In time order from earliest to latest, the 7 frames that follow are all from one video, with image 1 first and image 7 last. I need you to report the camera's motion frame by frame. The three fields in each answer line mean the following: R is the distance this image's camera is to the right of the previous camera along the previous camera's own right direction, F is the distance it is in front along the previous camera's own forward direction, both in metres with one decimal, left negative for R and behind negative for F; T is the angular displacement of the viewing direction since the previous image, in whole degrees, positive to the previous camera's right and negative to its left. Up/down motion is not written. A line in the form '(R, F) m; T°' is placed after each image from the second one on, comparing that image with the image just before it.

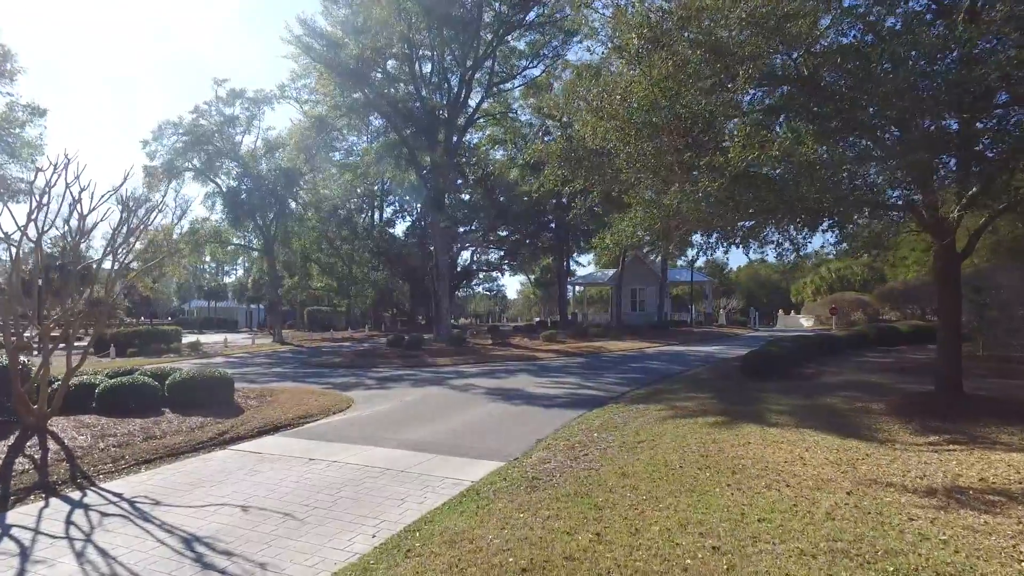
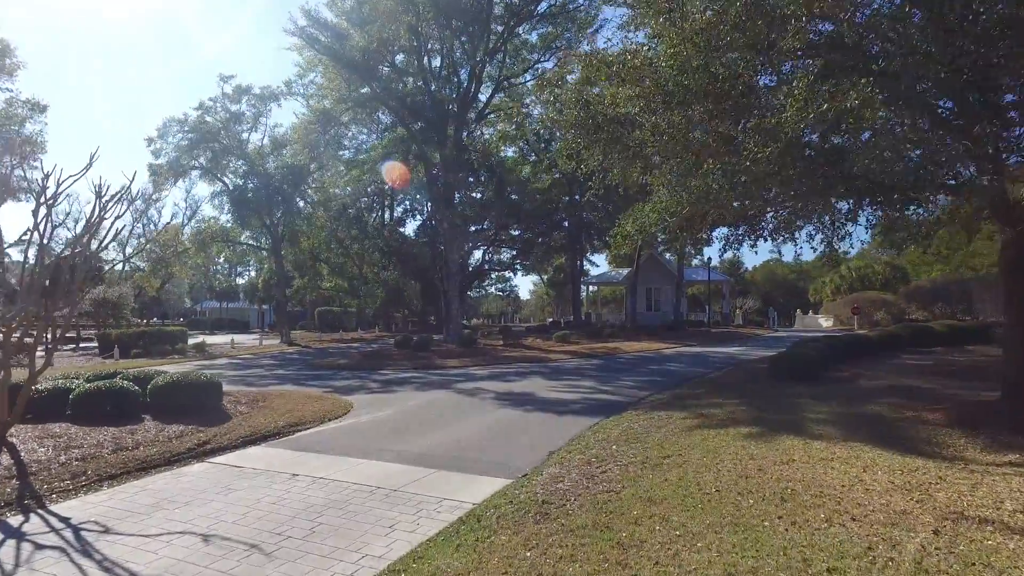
(+0.1, +1.0) m; -1°
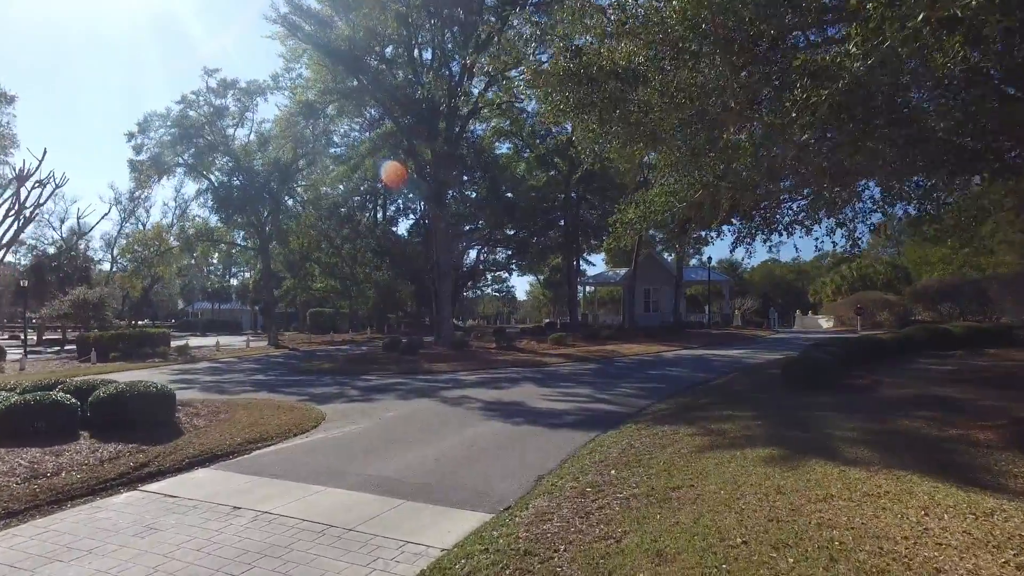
(+0.2, +1.2) m; 0°
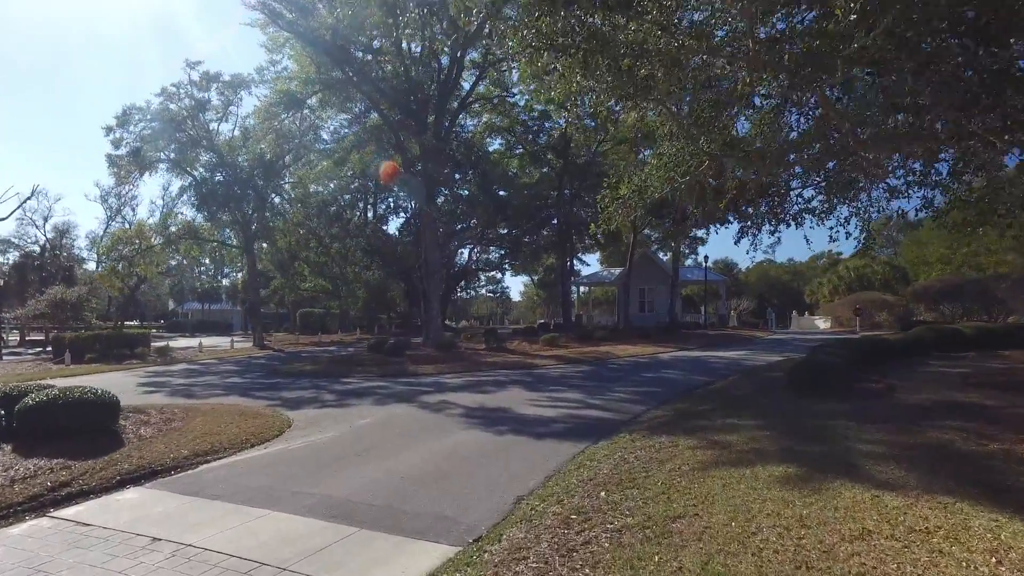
(+0.2, +1.1) m; 0°
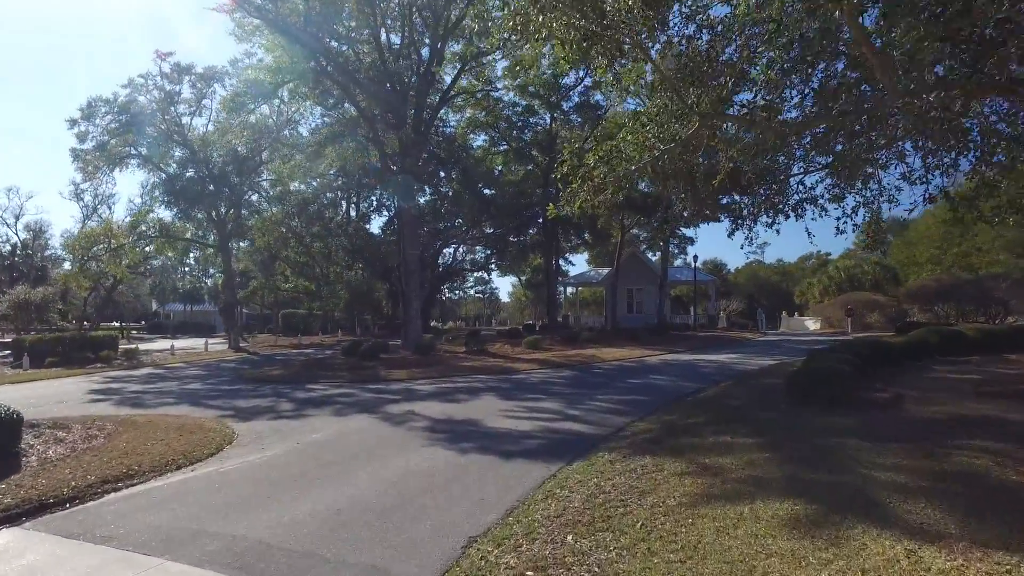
(+0.3, +1.2) m; +1°
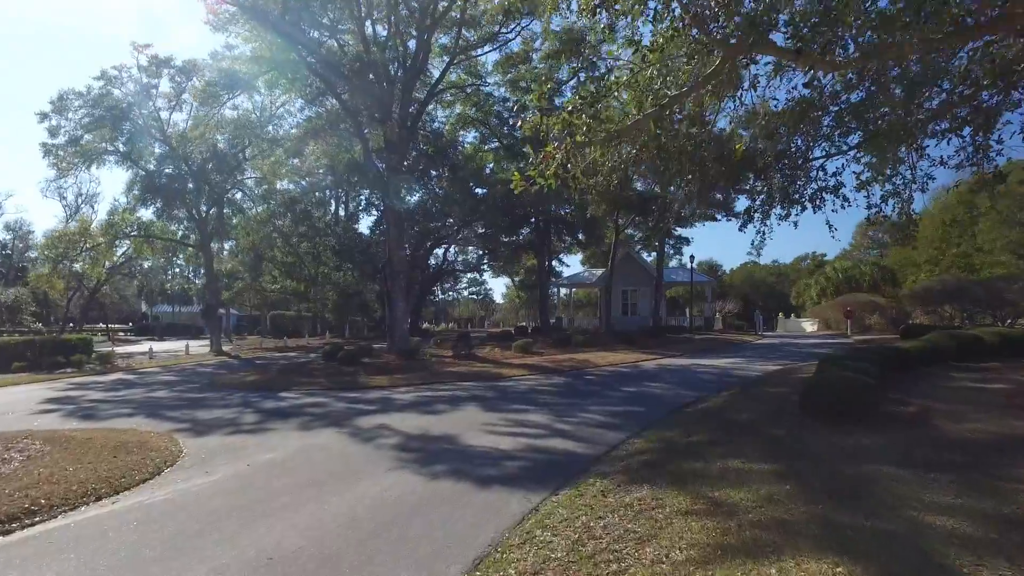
(+0.2, +1.2) m; 0°
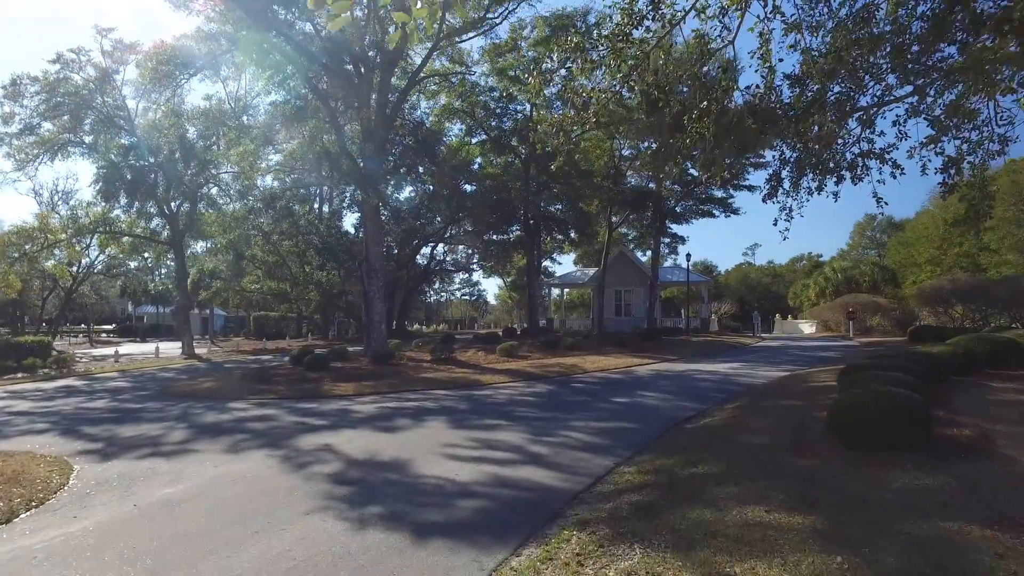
(+0.4, +1.9) m; 0°
